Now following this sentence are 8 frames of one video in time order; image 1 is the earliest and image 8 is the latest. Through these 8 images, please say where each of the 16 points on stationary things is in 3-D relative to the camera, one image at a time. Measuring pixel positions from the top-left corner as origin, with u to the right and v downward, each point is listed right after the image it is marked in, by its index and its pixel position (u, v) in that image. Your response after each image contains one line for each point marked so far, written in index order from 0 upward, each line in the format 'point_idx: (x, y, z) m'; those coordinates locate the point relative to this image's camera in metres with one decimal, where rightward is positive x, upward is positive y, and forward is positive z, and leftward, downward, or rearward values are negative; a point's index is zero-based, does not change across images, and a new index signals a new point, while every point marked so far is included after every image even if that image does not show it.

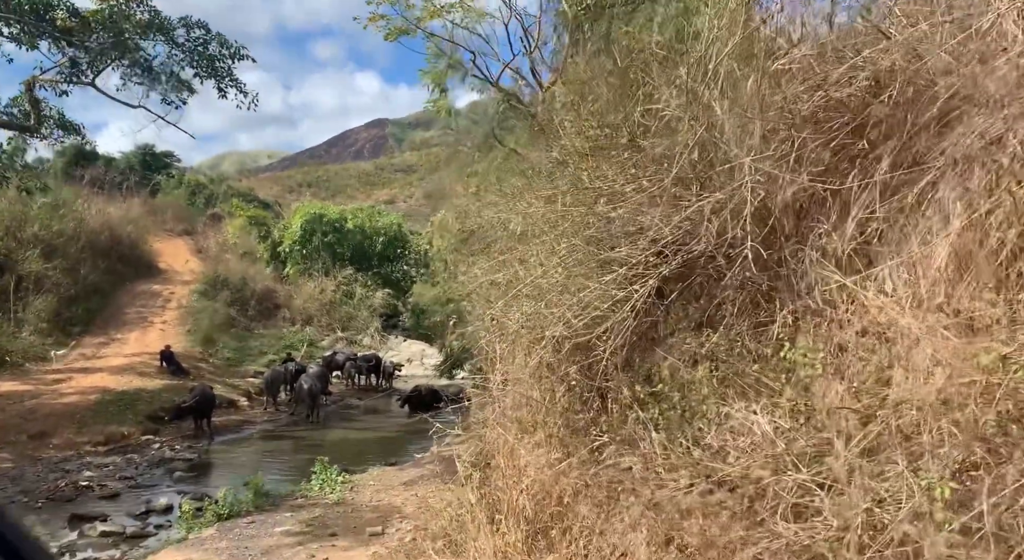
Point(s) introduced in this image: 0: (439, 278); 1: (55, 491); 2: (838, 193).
0: (-1.5, -0.1, +16.7) m
1: (-7.2, -3.3, +12.7) m
2: (+1.8, +0.5, +4.4) m
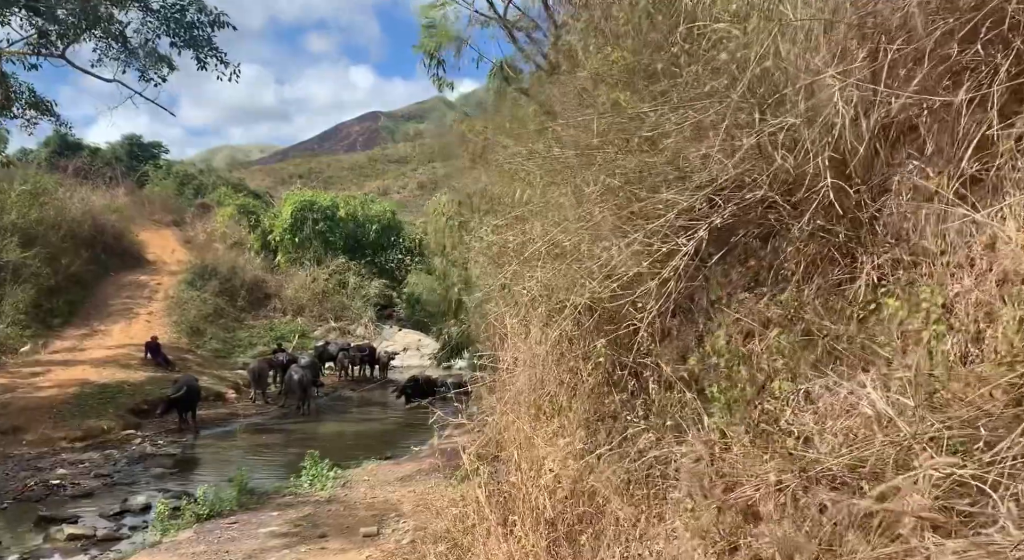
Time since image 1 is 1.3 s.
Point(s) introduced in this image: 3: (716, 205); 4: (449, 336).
0: (-1.5, +0.3, +15.8) m
1: (-7.2, -3.1, +11.8) m
2: (+1.8, +0.7, +3.5) m
3: (+1.0, +0.4, +4.0) m
4: (-1.3, -1.1, +16.2) m
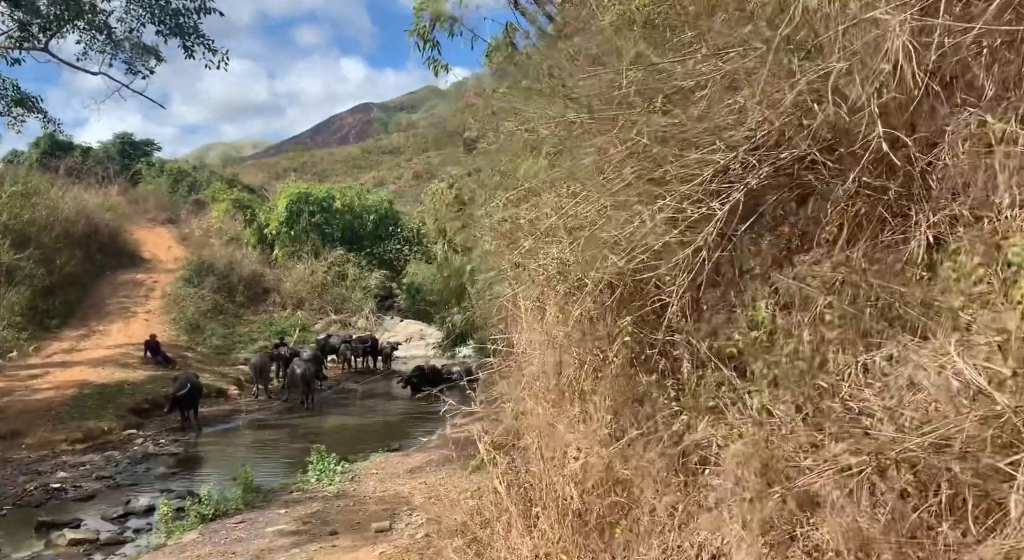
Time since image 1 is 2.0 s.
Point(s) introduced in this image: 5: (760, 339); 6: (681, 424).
0: (-1.5, +0.5, +15.4) m
1: (-7.0, -3.1, +11.5) m
2: (+1.9, +0.9, +3.1) m
3: (+1.1, +0.5, +3.7) m
4: (-1.2, -0.9, +15.9) m
5: (+1.1, -0.3, +3.7) m
6: (+0.8, -0.7, +3.9) m
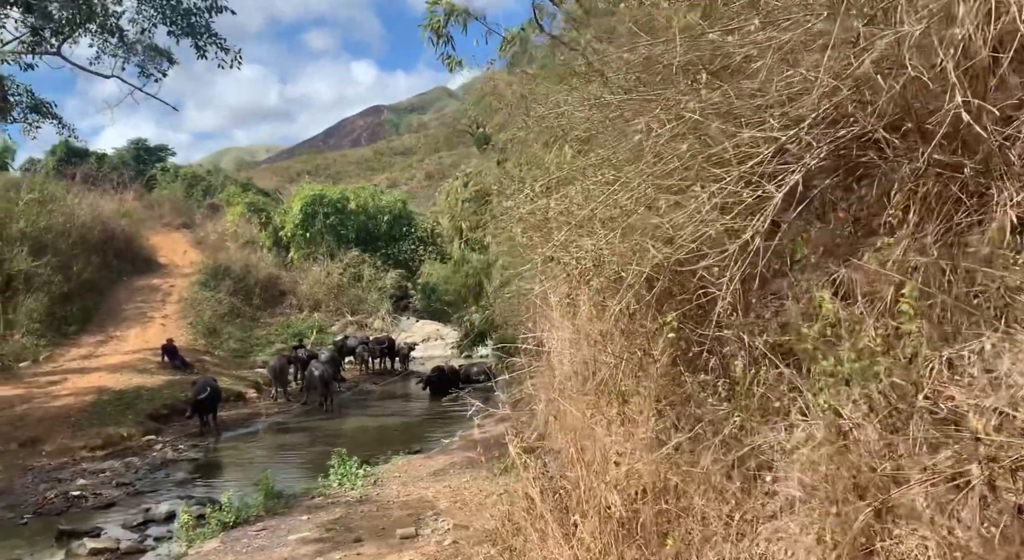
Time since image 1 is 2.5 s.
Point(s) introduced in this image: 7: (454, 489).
0: (-1.1, +0.6, +15.2) m
1: (-6.6, -3.2, +11.3) m
2: (+2.1, +1.0, +2.8) m
3: (+1.3, +0.6, +3.4) m
4: (-0.8, -0.9, +15.6) m
5: (+1.3, -0.2, +3.4) m
6: (+1.0, -0.7, +3.6) m
7: (-0.7, -2.4, +9.1) m
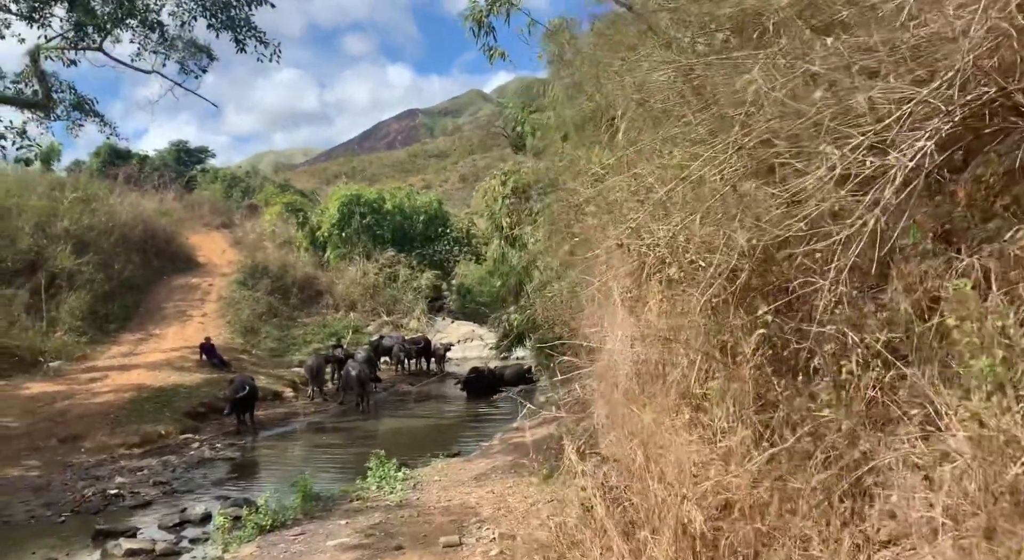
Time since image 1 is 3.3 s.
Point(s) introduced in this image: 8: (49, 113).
0: (-0.3, +0.6, +14.9) m
1: (-6.0, -3.1, +11.2) m
2: (+2.3, +1.0, +2.4) m
3: (+1.5, +0.6, +2.9) m
4: (0.0, -0.8, +15.3) m
5: (+1.6, -0.2, +2.9) m
6: (+1.3, -0.6, +3.2) m
7: (-0.2, -2.4, +8.7) m
8: (-9.1, +3.3, +15.8) m
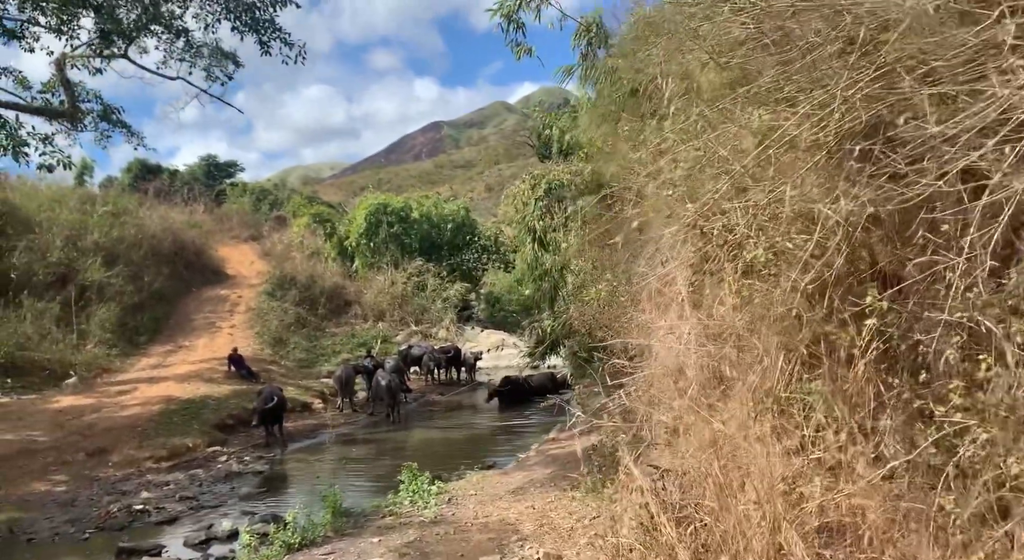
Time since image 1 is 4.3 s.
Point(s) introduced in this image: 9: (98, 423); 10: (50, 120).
0: (+0.3, +0.5, +14.4) m
1: (-5.5, -3.2, +10.9) m
2: (+2.5, +1.1, +1.8) m
3: (+1.7, +0.7, +2.4) m
4: (+0.6, -0.9, +14.7) m
5: (+1.8, -0.1, +2.4) m
6: (+1.5, -0.5, +2.6) m
7: (+0.3, -2.4, +8.2) m
8: (-8.5, +3.1, +15.7) m
9: (-8.1, -2.8, +15.6) m
10: (-8.8, +3.1, +15.3) m
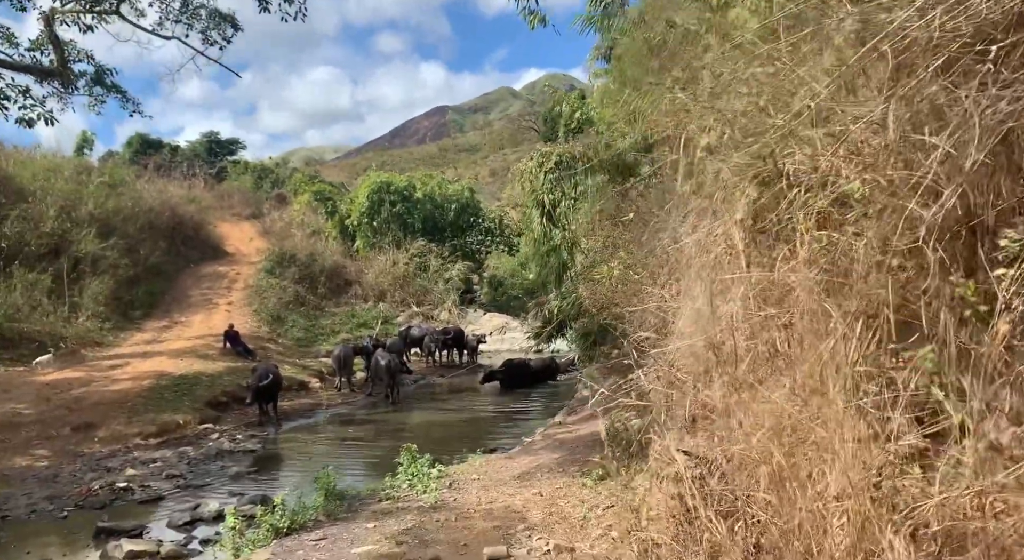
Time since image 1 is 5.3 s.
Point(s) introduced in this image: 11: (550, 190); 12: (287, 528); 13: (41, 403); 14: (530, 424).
0: (+0.4, +0.9, +13.7) m
1: (-5.5, -2.8, +10.3) m
2: (+2.6, +1.2, +1.1) m
3: (+1.9, +0.9, +1.7) m
4: (+0.7, -0.5, +14.1) m
5: (+1.9, +0.1, +1.7) m
6: (+1.6, -0.4, +2.0) m
7: (+0.3, -2.1, +7.6) m
8: (-8.3, +3.7, +15.0) m
9: (-8.0, -2.2, +15.0) m
10: (-8.7, +3.7, +14.6) m
11: (+0.6, +1.5, +13.0) m
12: (-2.1, -2.4, +7.7) m
13: (-8.5, -2.2, +14.5) m
14: (+0.4, -2.6, +14.6) m
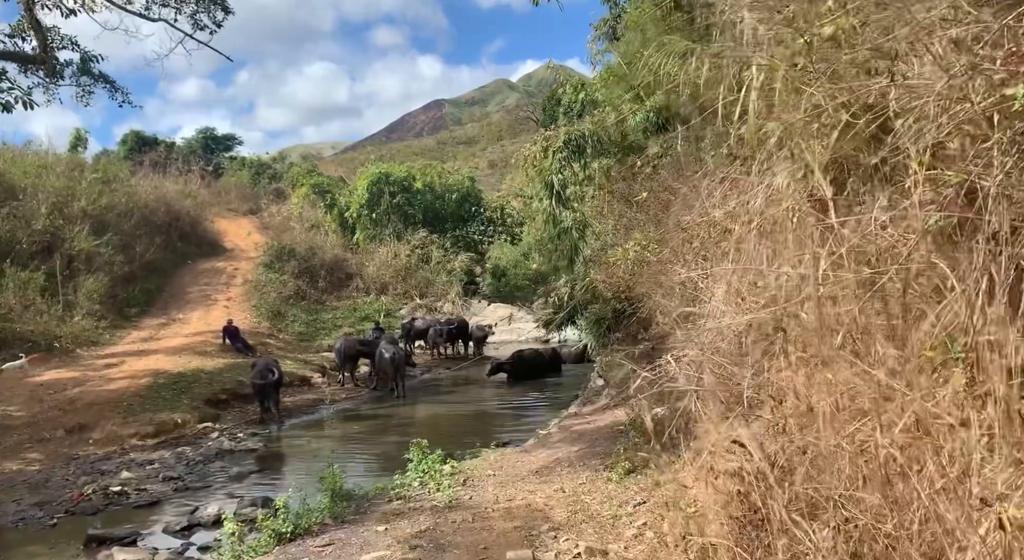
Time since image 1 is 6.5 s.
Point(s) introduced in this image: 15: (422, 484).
0: (+0.5, +1.1, +13.1) m
1: (-5.3, -2.7, +9.7) m
2: (+2.7, +1.4, +0.5) m
3: (+2.0, +1.0, +1.1) m
4: (+0.9, -0.3, +13.5) m
5: (+2.0, +0.2, +1.1) m
6: (+1.7, -0.2, +1.4) m
7: (+0.5, -1.9, +7.0) m
8: (-8.3, +3.7, +14.4) m
9: (-7.8, -2.1, +14.4) m
10: (-8.6, +3.7, +14.0) m
11: (+0.7, +1.7, +12.4) m
12: (-1.9, -2.2, +7.1) m
13: (-8.3, -2.2, +13.9) m
14: (+0.6, -2.4, +14.0) m
15: (-0.9, -2.1, +8.4) m
